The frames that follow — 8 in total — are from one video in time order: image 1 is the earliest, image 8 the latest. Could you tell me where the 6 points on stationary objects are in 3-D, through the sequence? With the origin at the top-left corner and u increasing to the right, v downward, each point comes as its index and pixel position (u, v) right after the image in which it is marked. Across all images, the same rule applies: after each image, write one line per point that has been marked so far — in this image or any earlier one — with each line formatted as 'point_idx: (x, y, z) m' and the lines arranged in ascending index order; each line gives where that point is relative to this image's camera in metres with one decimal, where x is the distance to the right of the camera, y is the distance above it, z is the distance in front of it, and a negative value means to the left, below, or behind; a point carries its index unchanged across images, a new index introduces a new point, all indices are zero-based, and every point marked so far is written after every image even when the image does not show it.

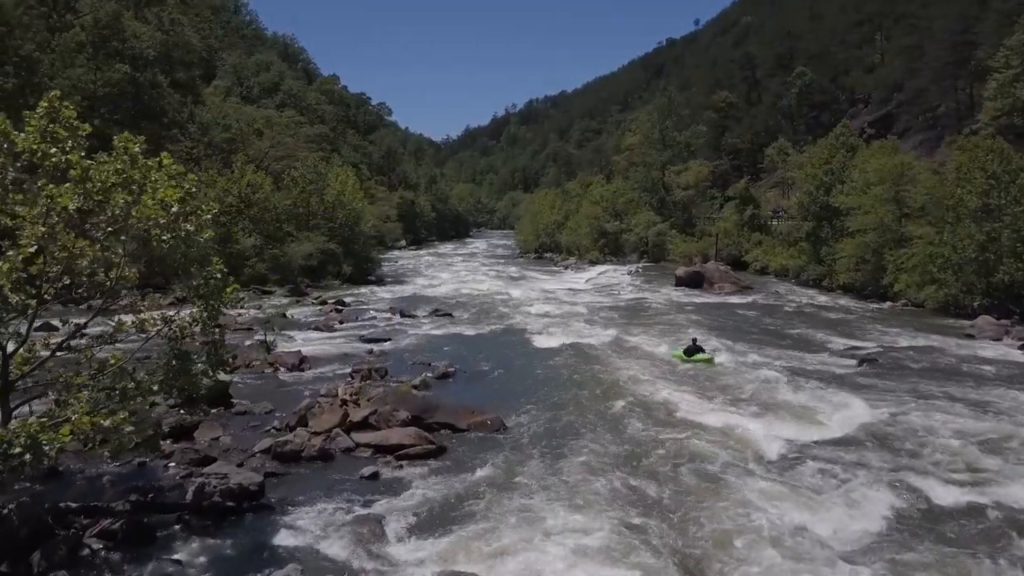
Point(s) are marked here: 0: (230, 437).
0: (-4.6, -2.4, +12.9) m
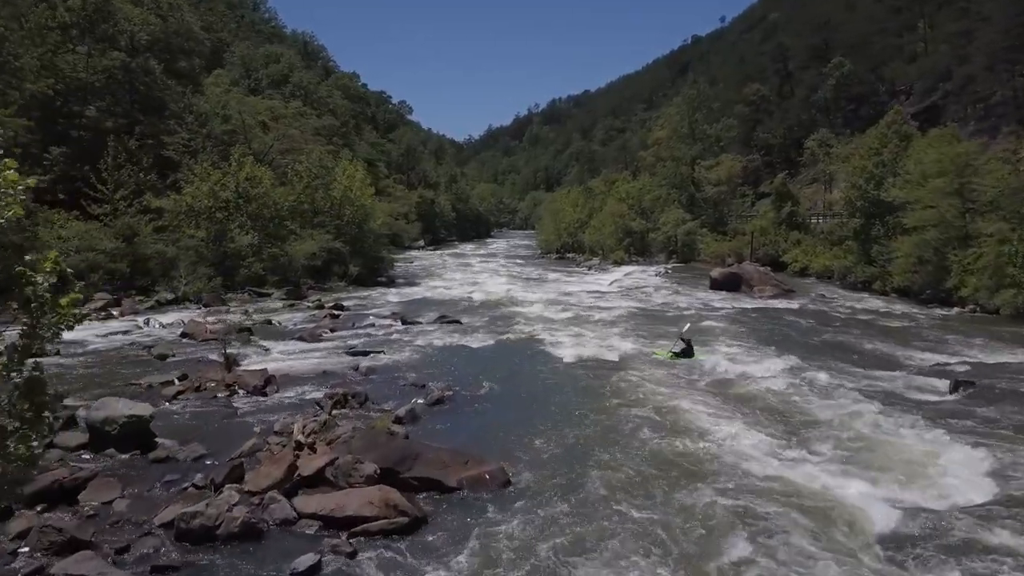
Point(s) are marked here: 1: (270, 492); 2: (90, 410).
0: (-4.5, -2.5, +9.4) m
1: (-2.9, -2.4, +9.5) m
2: (-6.0, -1.7, +11.4) m
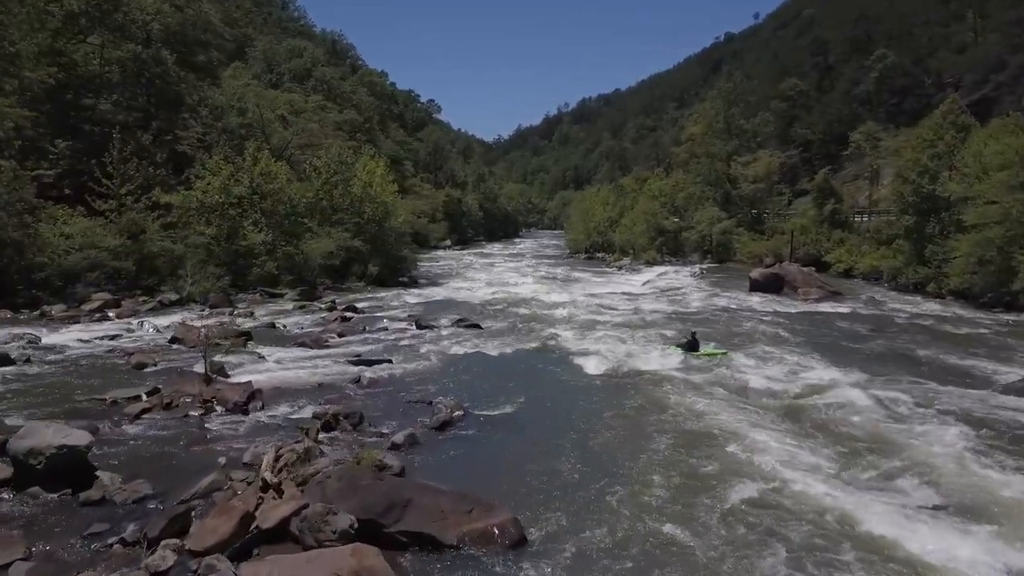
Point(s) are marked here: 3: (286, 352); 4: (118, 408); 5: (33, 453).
0: (-4.4, -2.5, +7.3) m
1: (-2.8, -2.5, +7.3) m
2: (-5.8, -1.8, +9.3) m
3: (-5.5, -1.6, +19.2) m
4: (-6.4, -1.9, +12.9) m
5: (-5.5, -1.9, +9.1) m
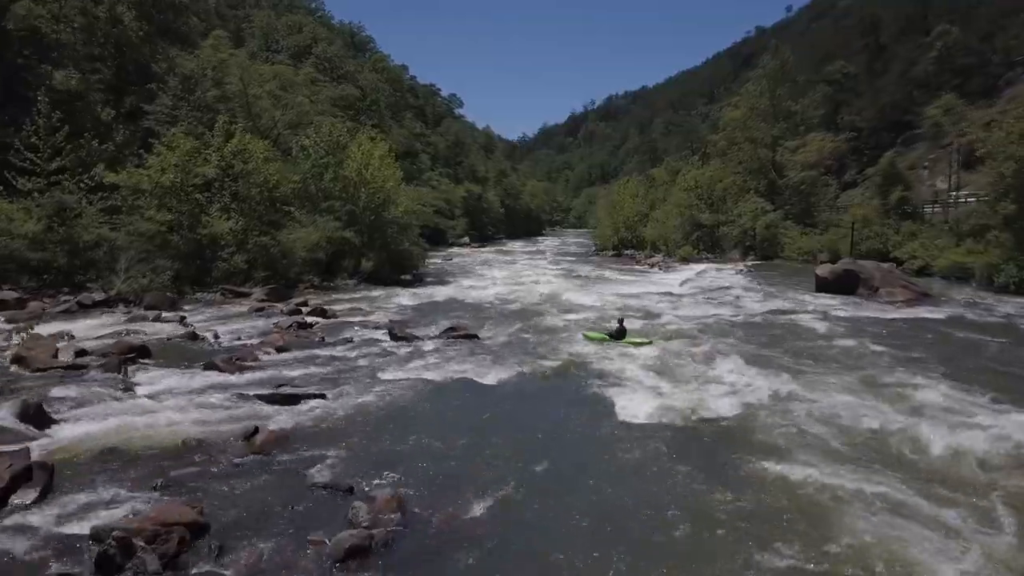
0: (-4.8, -2.4, +1.0) m
1: (-3.1, -2.4, +1.0) m
2: (-6.1, -1.7, +3.2) m
3: (-5.5, -1.5, +13.0) m
4: (-6.5, -1.8, +6.7) m
5: (-5.8, -1.8, +2.9) m
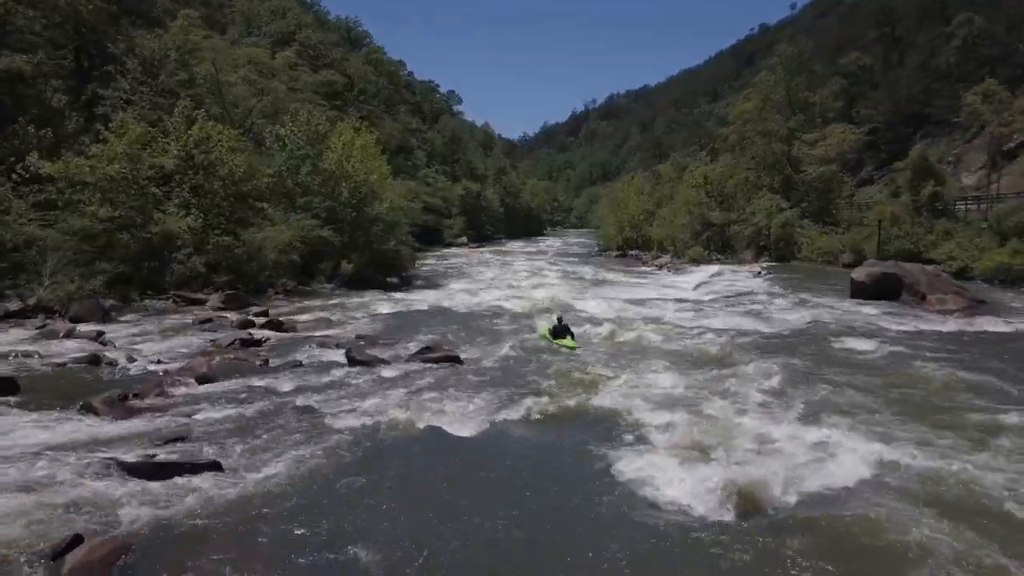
0: (-4.9, -2.6, -2.7) m
1: (-3.3, -2.6, -2.7) m
2: (-6.3, -1.9, -0.6) m
3: (-5.6, -1.7, +9.2) m
4: (-6.7, -2.0, +3.0) m
5: (-5.9, -2.0, -0.9) m
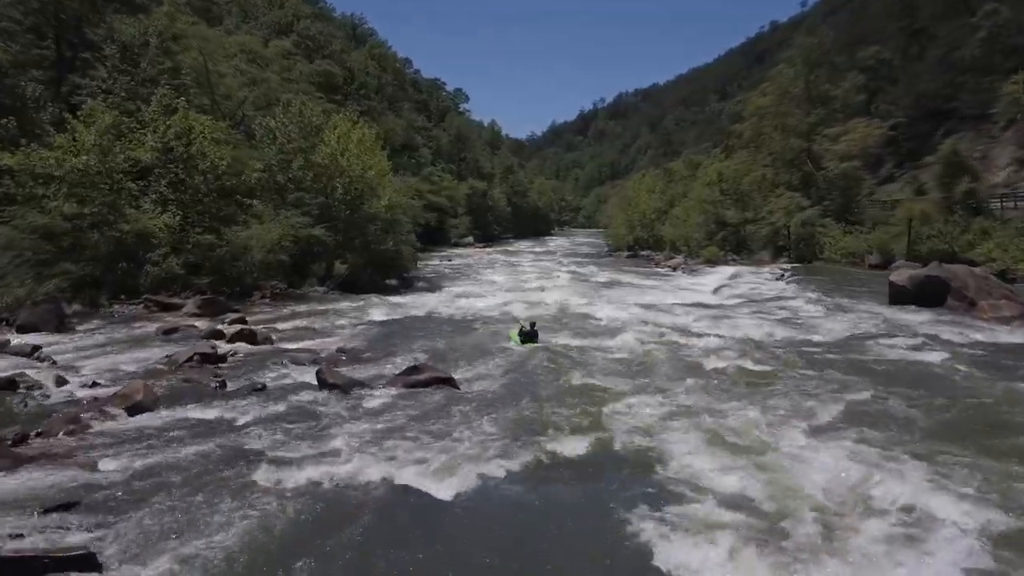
0: (-5.0, -2.8, -5.1) m
1: (-3.4, -2.7, -5.1) m
2: (-6.4, -2.0, -2.9) m
3: (-5.6, -1.8, +6.9) m
4: (-6.7, -2.2, +0.6) m
5: (-6.0, -2.1, -3.2) m
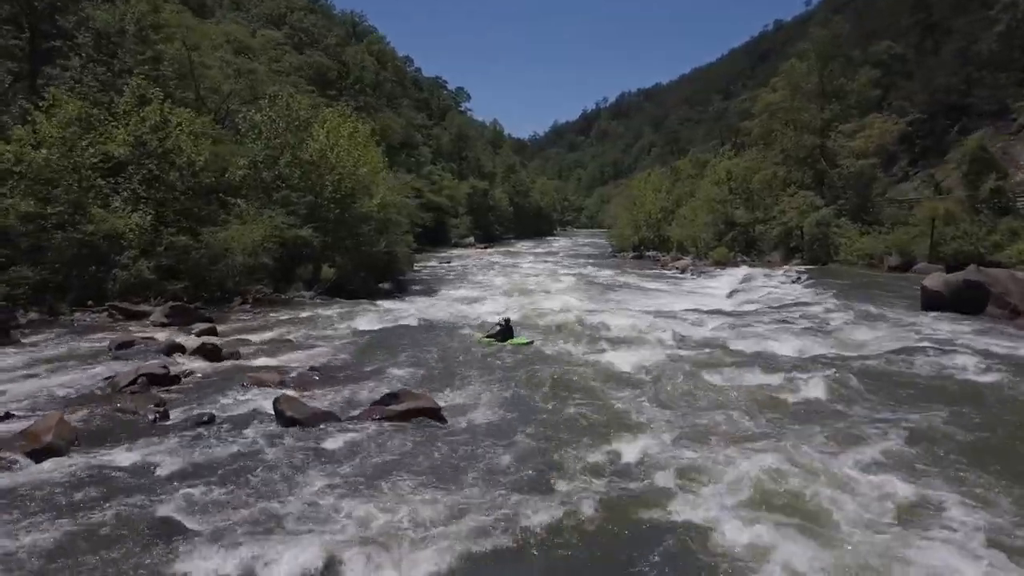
0: (-5.1, -2.9, -7.1) m
1: (-3.5, -2.9, -7.1) m
2: (-6.4, -2.1, -5.0) m
3: (-5.7, -2.0, +4.8) m
4: (-6.8, -2.3, -1.4) m
5: (-6.1, -2.3, -5.2) m
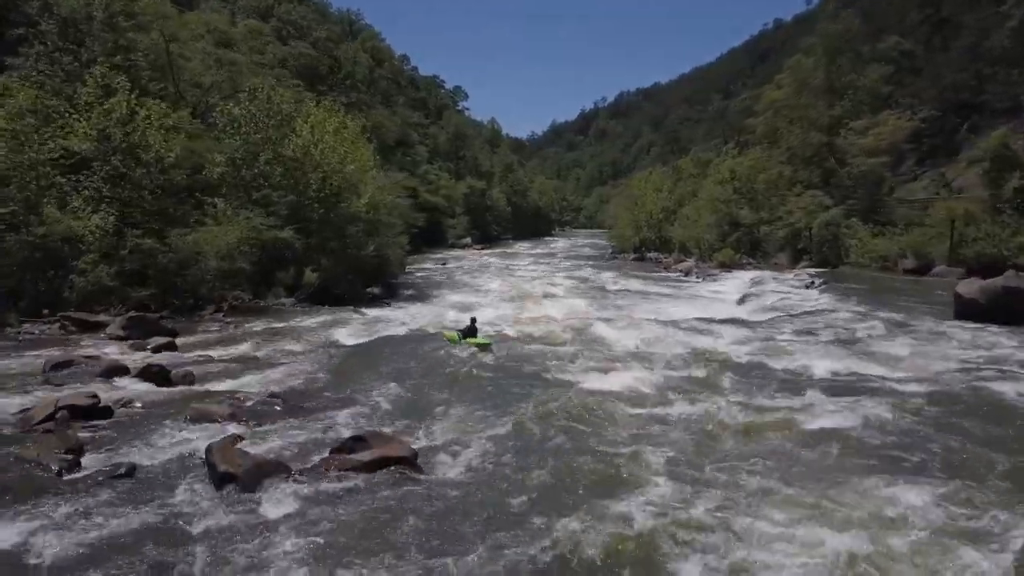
0: (-5.1, -3.1, -9.1) m
1: (-3.5, -3.1, -9.1) m
2: (-6.5, -2.3, -7.0) m
3: (-5.7, -2.2, +2.8) m
4: (-6.9, -2.5, -3.4) m
5: (-6.1, -2.5, -7.3) m
